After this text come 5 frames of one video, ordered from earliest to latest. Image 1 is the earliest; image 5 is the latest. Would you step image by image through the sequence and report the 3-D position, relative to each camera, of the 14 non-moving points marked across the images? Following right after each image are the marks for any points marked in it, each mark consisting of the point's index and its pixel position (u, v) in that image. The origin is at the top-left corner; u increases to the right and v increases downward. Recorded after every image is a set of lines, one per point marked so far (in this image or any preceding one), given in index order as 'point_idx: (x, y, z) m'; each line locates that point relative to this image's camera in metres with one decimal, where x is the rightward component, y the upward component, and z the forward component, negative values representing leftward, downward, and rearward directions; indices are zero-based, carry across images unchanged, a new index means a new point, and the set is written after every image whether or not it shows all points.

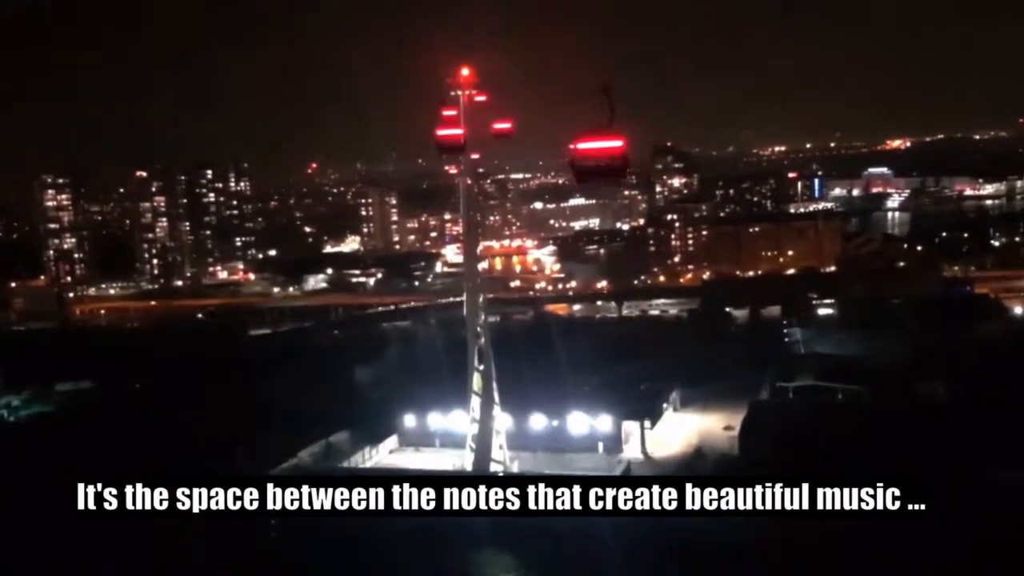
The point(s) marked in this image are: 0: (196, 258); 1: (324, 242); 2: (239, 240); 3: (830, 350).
0: (-3.9, +0.4, +12.3) m
1: (-2.4, +0.6, +12.8) m
2: (-3.5, +0.7, +12.8) m
3: (+2.2, -0.4, +6.9) m
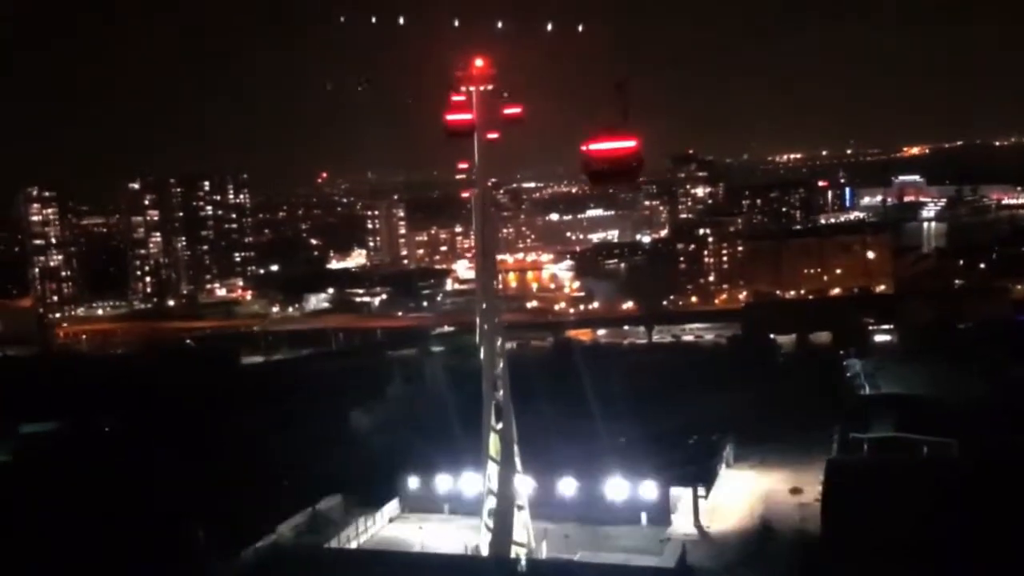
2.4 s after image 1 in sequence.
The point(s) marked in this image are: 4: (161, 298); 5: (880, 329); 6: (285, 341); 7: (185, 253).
0: (-3.7, +0.2, +11.5) m
1: (-2.2, +0.4, +12.0) m
2: (-3.3, +0.4, +11.9) m
3: (+2.4, -0.6, +6.0) m
4: (-3.9, -0.1, +11.0) m
5: (+2.9, -0.3, +7.8) m
6: (-2.0, -0.5, +8.8) m
7: (-3.8, +0.4, +11.5) m
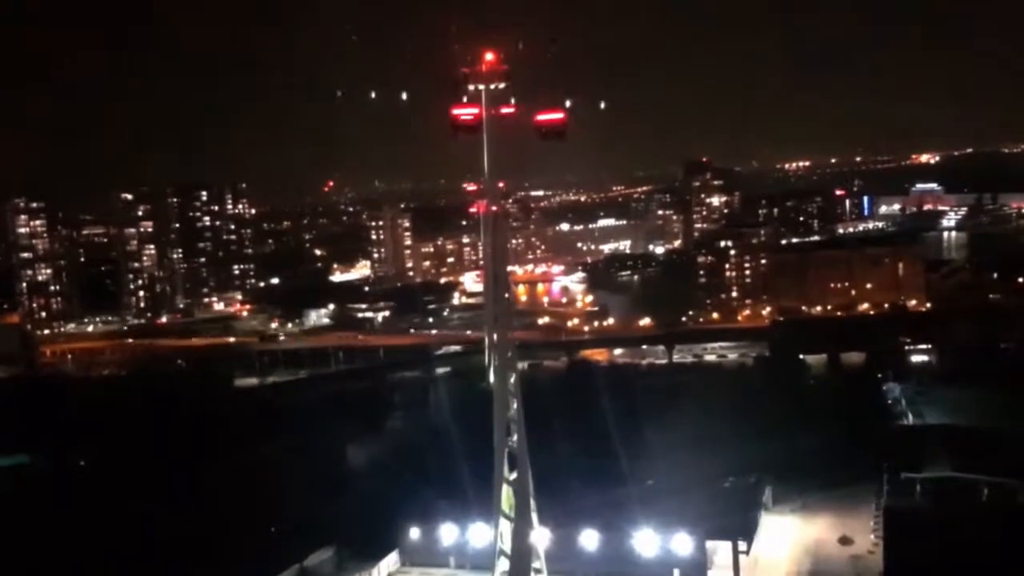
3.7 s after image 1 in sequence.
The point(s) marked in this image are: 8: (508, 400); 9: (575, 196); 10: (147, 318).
0: (-3.6, 0.0, +11.0) m
1: (-2.1, +0.2, +11.6) m
2: (-3.2, +0.3, +11.5) m
3: (+2.4, -0.7, +5.5) m
4: (-3.8, -0.3, +10.5) m
5: (+3.0, -0.5, +7.3) m
6: (-1.9, -0.6, +8.3) m
7: (-3.7, +0.2, +11.0) m
8: (0.0, -0.4, +3.2) m
9: (+0.5, +0.8, +8.5) m
10: (-3.9, -0.3, +10.4) m
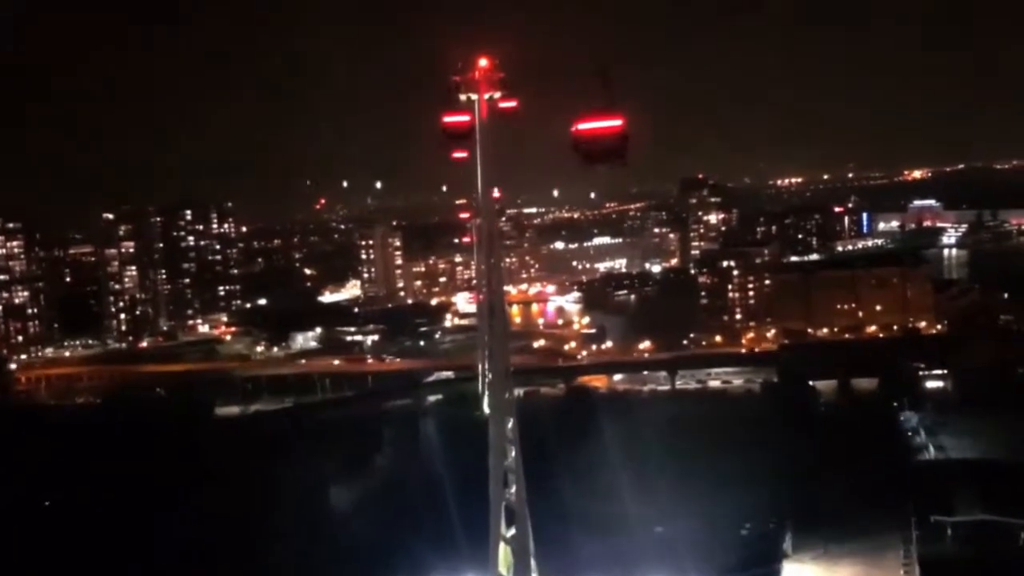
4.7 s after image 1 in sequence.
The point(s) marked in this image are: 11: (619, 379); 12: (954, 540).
0: (-3.7, -0.2, +10.7) m
1: (-2.2, 0.0, +11.2) m
2: (-3.3, 0.0, +11.1) m
3: (+2.4, -0.8, +5.2) m
4: (-3.9, -0.5, +10.1) m
5: (+3.0, -0.6, +7.0) m
6: (-2.0, -0.8, +7.9) m
7: (-3.8, 0.0, +10.7) m
8: (0.0, -0.5, +2.9) m
9: (+0.5, +0.6, +8.2) m
10: (-3.9, -0.5, +10.0) m
11: (+0.9, -0.7, +7.9) m
12: (+1.8, -1.0, +3.9) m
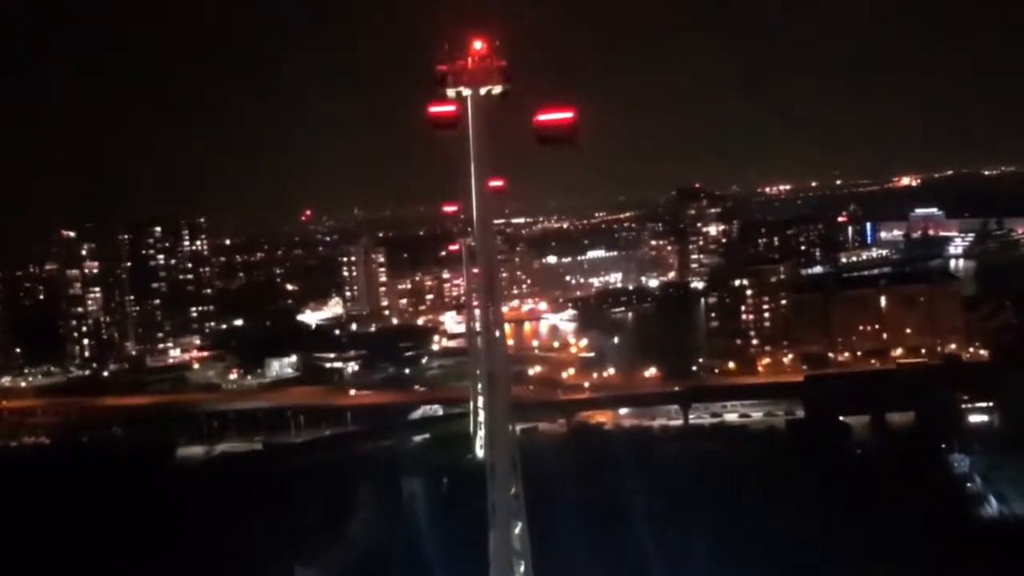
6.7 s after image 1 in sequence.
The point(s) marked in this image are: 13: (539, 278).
0: (-3.8, -0.5, +9.9) m
1: (-2.2, -0.2, +10.5) m
2: (-3.4, -0.2, +10.4) m
3: (+2.4, -1.0, +4.5) m
4: (-3.9, -0.7, +9.4) m
5: (+3.0, -0.8, +6.3) m
6: (-2.0, -1.0, +7.2) m
7: (-3.9, -0.2, +9.9) m
8: (0.0, -0.6, +2.2) m
9: (+0.4, +0.4, +7.5) m
10: (-4.0, -0.8, +9.3) m
11: (+0.8, -0.9, +7.2) m
12: (+1.8, -1.1, +3.2) m
13: (+0.3, 0.0, +7.7) m
